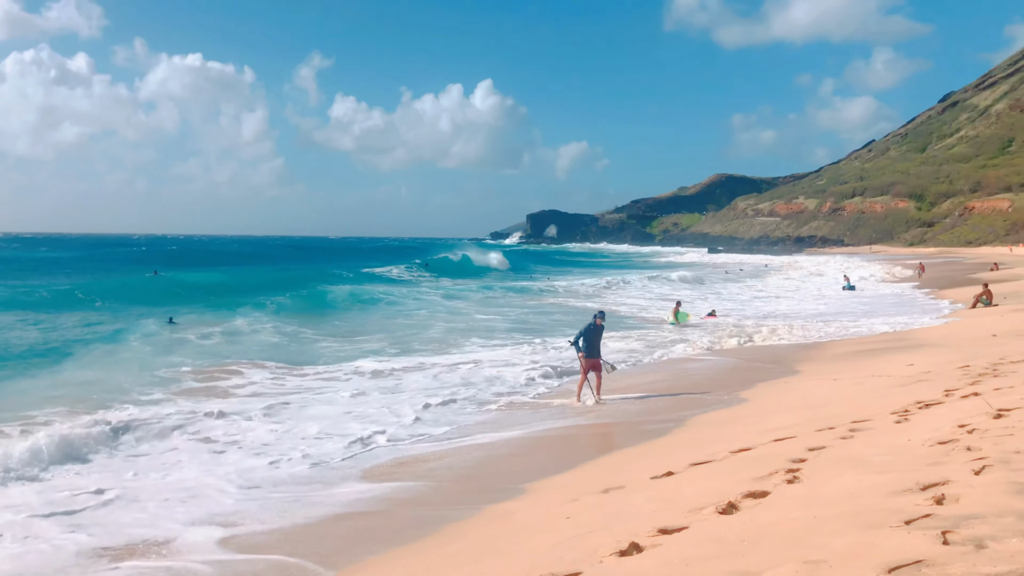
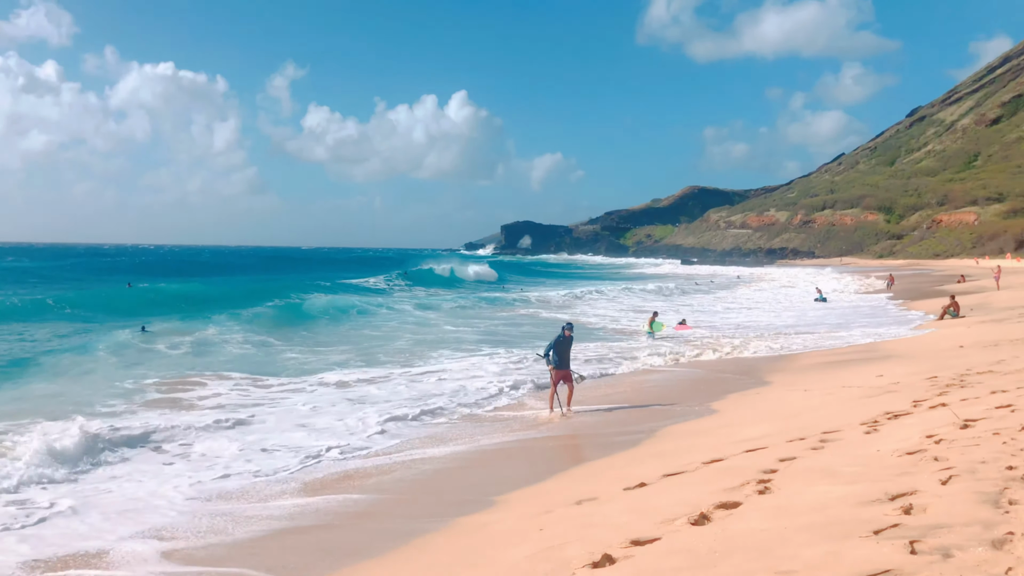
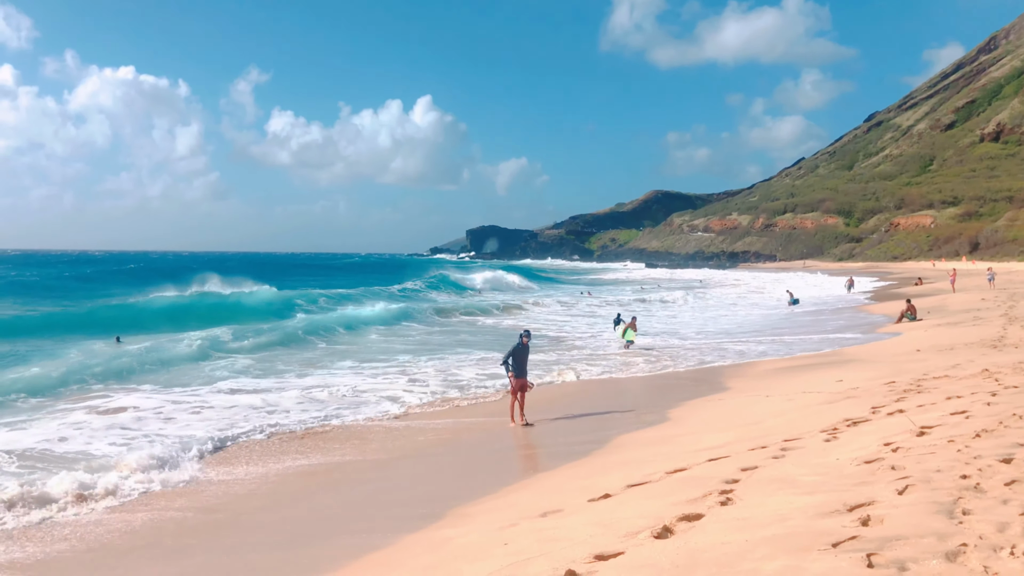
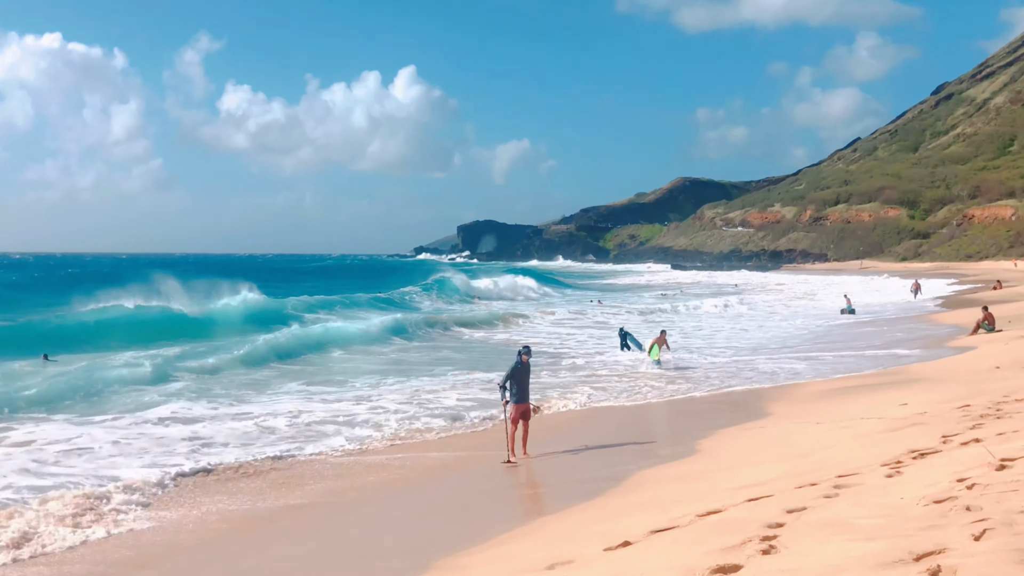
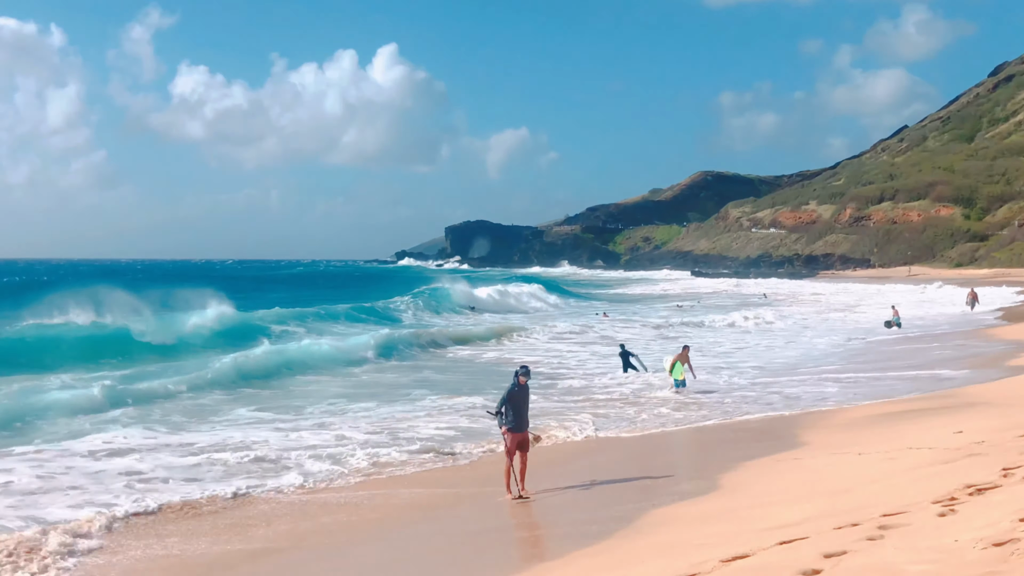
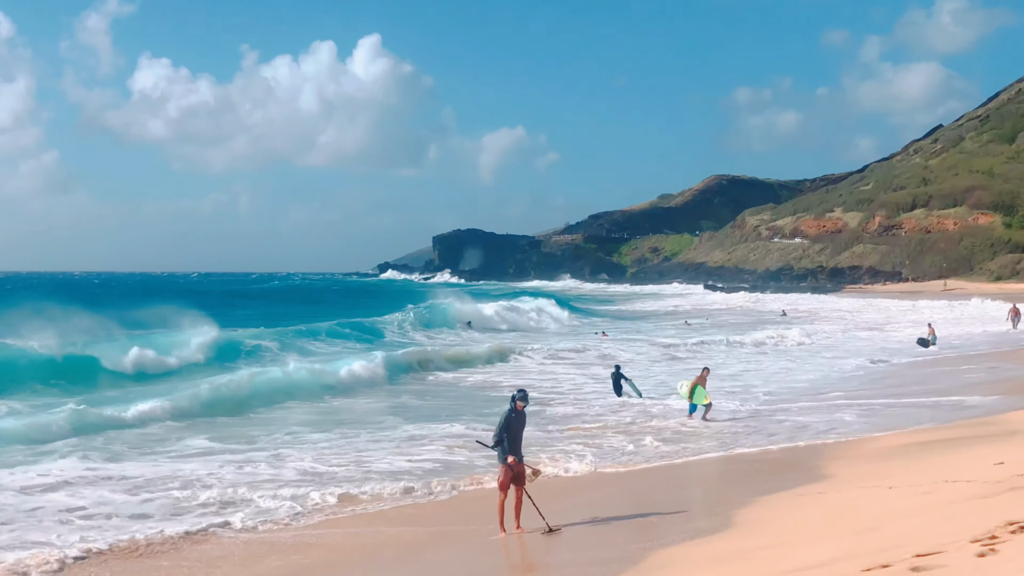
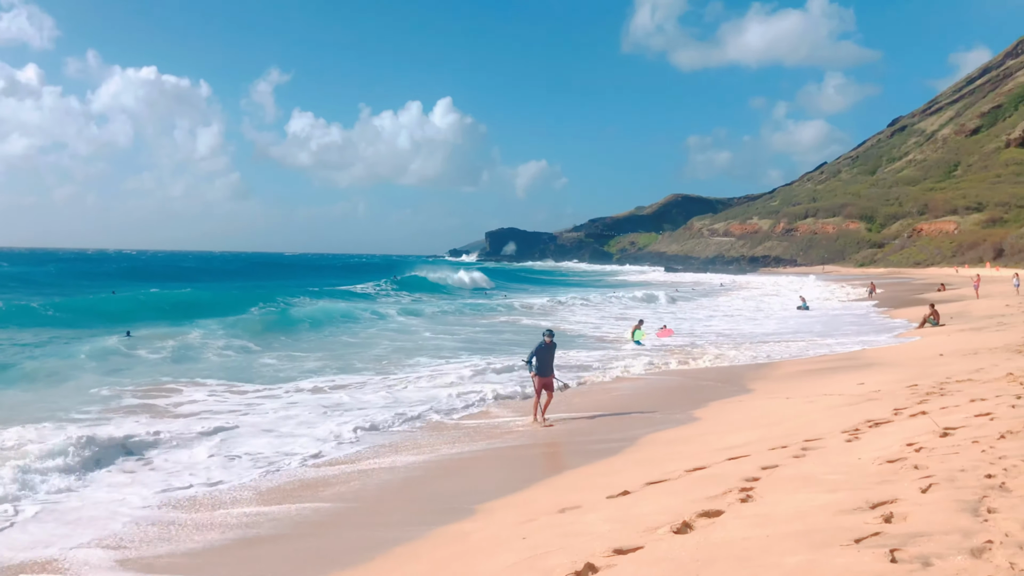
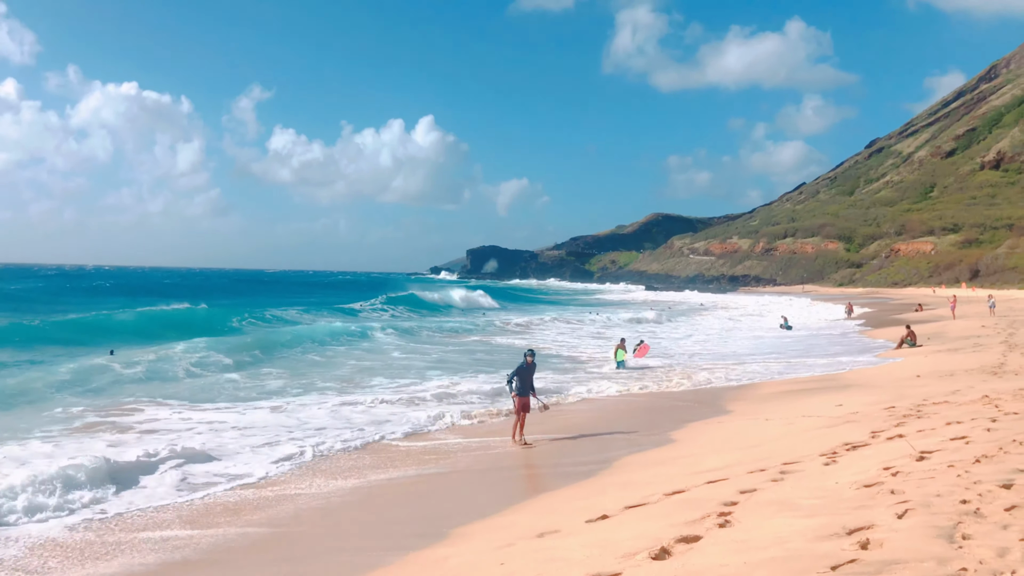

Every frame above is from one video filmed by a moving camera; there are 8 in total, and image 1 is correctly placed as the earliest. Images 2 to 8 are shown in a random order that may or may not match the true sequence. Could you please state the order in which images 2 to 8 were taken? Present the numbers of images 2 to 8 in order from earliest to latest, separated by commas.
2, 7, 8, 3, 4, 5, 6
